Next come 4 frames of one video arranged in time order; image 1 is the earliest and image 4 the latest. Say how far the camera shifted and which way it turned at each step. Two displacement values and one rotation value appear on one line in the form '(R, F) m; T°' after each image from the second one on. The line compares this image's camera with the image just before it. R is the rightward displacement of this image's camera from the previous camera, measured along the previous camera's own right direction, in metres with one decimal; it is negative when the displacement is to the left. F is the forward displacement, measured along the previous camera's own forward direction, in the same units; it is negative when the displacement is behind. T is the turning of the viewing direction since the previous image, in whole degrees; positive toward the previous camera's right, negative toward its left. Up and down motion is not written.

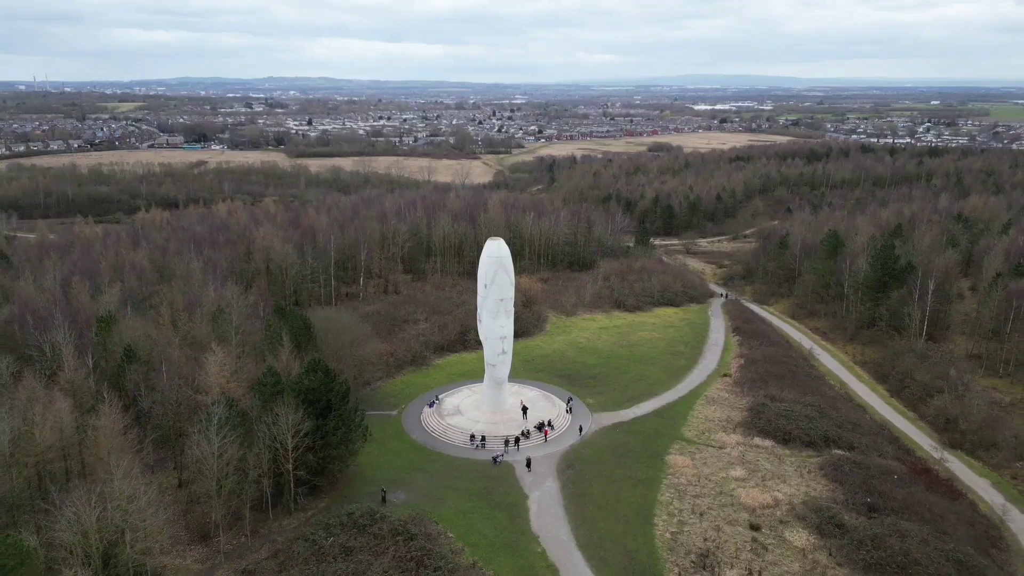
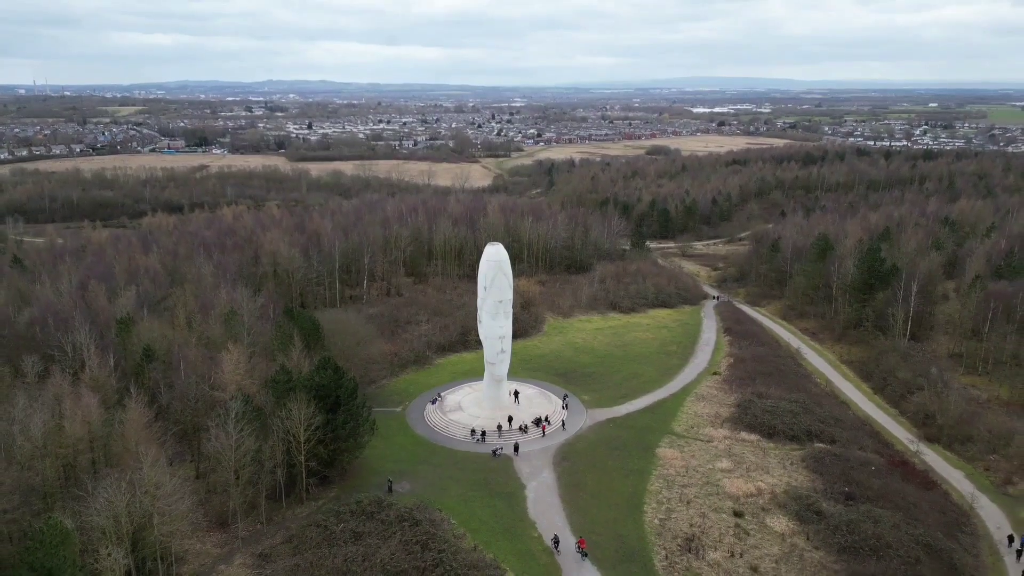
(+0.1, -2.0) m; 0°
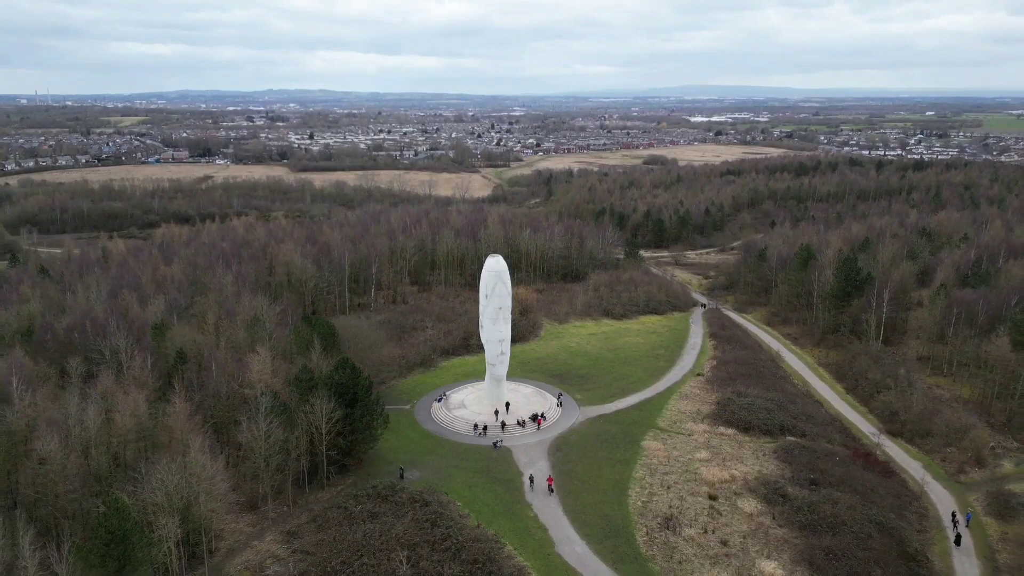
(+0.1, -3.9) m; 0°
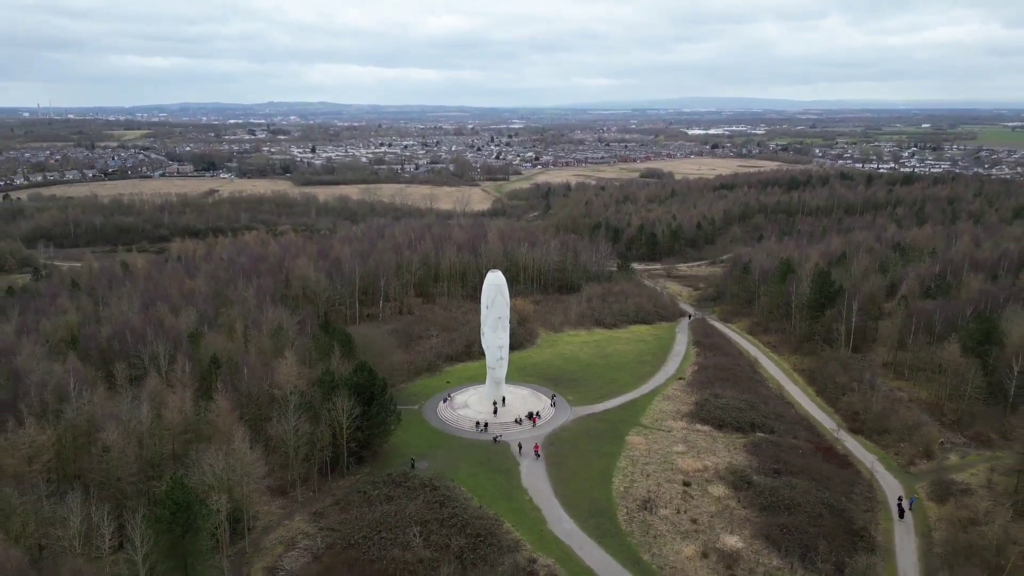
(+0.1, -5.0) m; 0°
